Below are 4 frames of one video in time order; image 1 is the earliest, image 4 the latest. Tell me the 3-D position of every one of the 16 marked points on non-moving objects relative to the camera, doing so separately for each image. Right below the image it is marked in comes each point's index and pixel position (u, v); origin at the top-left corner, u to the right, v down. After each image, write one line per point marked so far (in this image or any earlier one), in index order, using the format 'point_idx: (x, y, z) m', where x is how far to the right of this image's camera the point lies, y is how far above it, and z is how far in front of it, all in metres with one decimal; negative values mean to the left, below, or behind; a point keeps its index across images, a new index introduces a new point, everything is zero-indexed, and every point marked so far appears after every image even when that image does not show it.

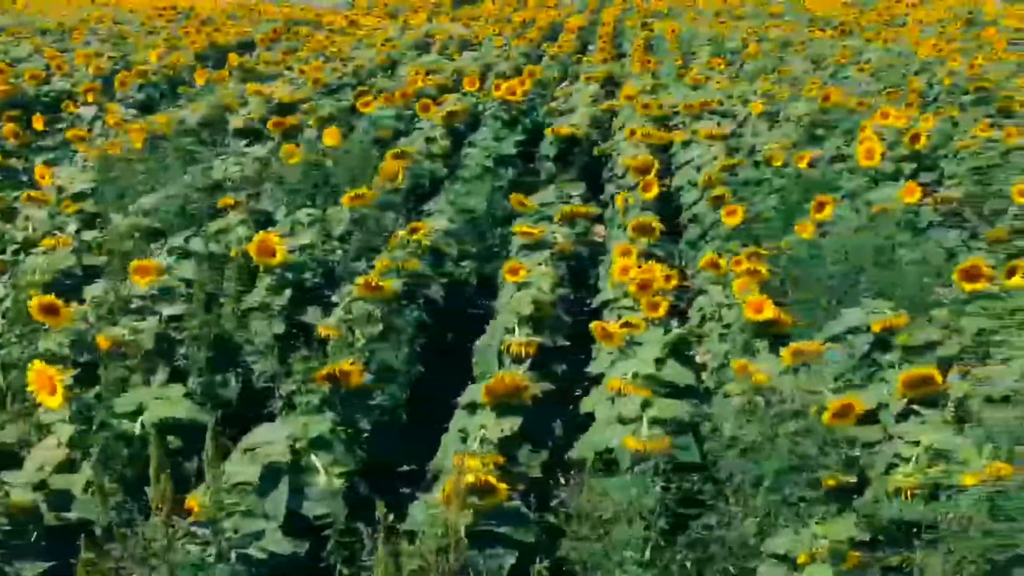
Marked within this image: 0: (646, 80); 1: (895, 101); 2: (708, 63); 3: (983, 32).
0: (+1.6, +2.4, +11.6) m
1: (+3.8, +1.8, +9.9) m
2: (+2.6, +3.0, +13.6) m
3: (+7.9, +4.3, +17.1) m
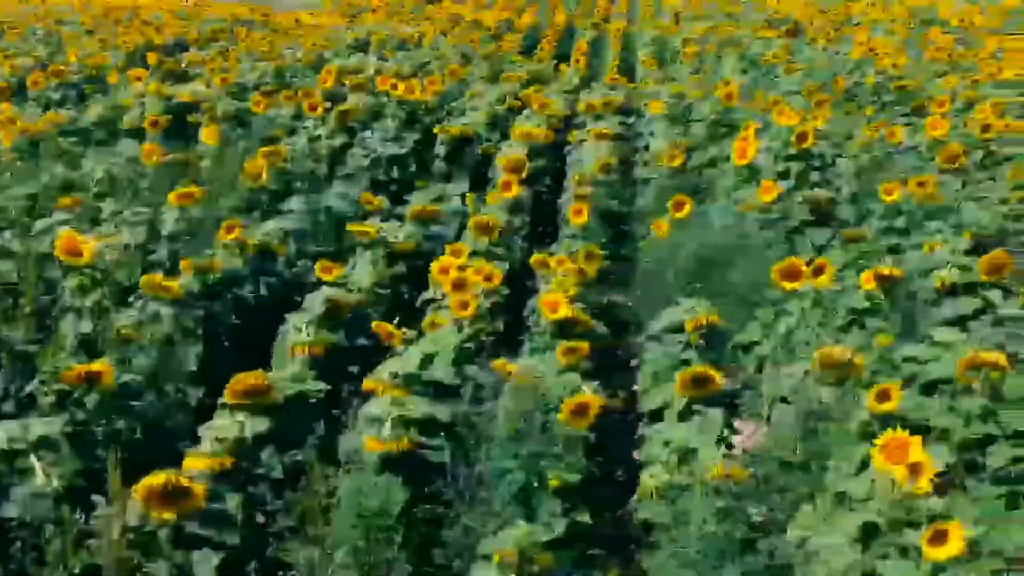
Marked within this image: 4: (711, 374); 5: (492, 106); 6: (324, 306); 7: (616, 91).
0: (+0.7, +2.4, +11.6) m
1: (+2.9, +1.8, +9.9) m
2: (+1.7, +3.0, +13.5) m
3: (+7.0, +4.3, +17.1) m
4: (+0.8, -0.3, +3.9) m
5: (-0.2, +1.6, +8.9) m
6: (-0.8, -0.1, +4.2) m
7: (+1.1, +2.1, +10.7) m
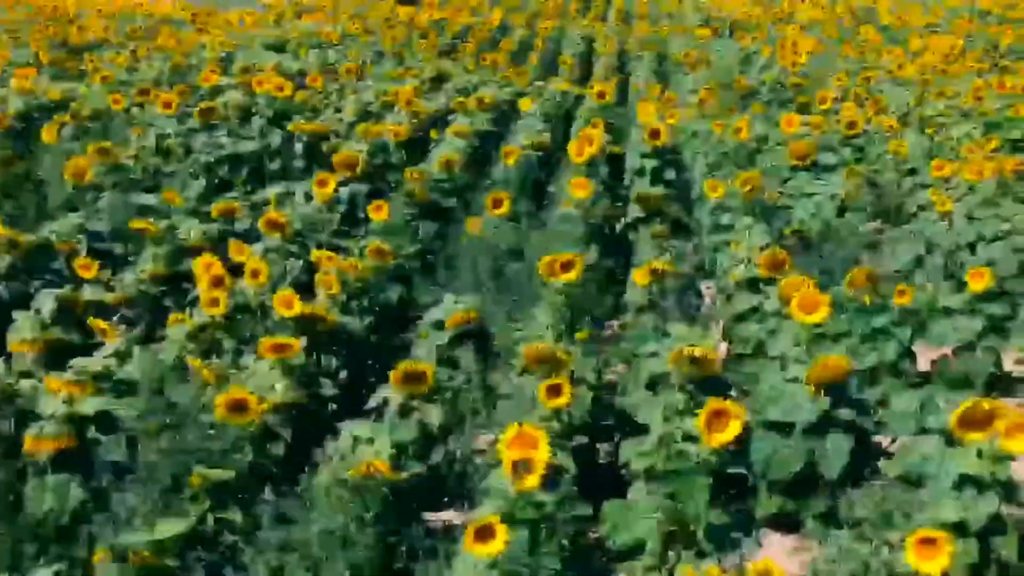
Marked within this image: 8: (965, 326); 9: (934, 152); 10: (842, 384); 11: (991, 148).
0: (-0.5, +2.4, +11.5) m
1: (+1.8, +1.9, +9.9) m
2: (+0.6, +3.0, +13.5) m
3: (+5.8, +4.3, +17.1) m
4: (-0.3, -0.3, +3.8) m
5: (-1.3, +1.6, +8.9) m
6: (-1.9, -0.1, +4.2) m
7: (0.0, +2.1, +10.7) m
8: (+2.3, -0.2, +5.1) m
9: (+3.4, +1.1, +8.0) m
10: (+1.2, -0.4, +3.8) m
11: (+3.9, +1.1, +8.2) m
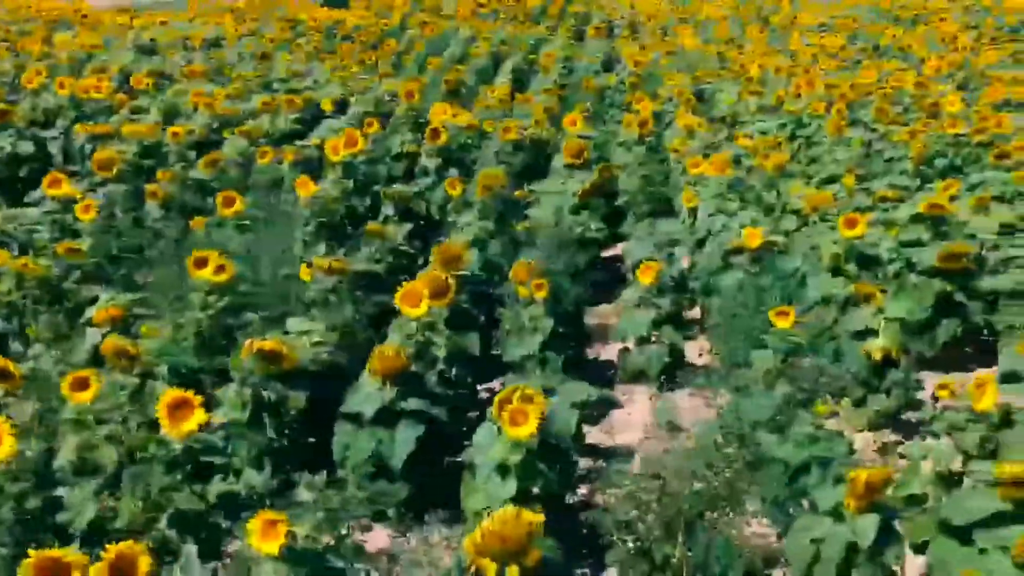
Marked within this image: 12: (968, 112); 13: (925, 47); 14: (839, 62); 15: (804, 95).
0: (-2.2, +2.4, +11.6) m
1: (+0.1, +1.9, +10.0) m
2: (-1.2, +3.0, +13.6) m
3: (+4.0, +4.4, +17.3) m
4: (-2.0, -0.3, +3.9) m
5: (-3.0, +1.6, +8.9) m
6: (-3.5, -0.1, +4.2) m
7: (-1.8, +2.1, +10.7) m
8: (+0.7, -0.2, +5.2) m
9: (+1.7, +1.1, +8.2) m
10: (-0.4, -0.3, +3.9) m
11: (+2.2, +1.2, +8.3) m
12: (+4.0, +1.6, +8.9) m
13: (+6.0, +3.5, +14.7) m
14: (+4.3, +3.0, +13.1) m
15: (+2.9, +1.9, +9.9) m
